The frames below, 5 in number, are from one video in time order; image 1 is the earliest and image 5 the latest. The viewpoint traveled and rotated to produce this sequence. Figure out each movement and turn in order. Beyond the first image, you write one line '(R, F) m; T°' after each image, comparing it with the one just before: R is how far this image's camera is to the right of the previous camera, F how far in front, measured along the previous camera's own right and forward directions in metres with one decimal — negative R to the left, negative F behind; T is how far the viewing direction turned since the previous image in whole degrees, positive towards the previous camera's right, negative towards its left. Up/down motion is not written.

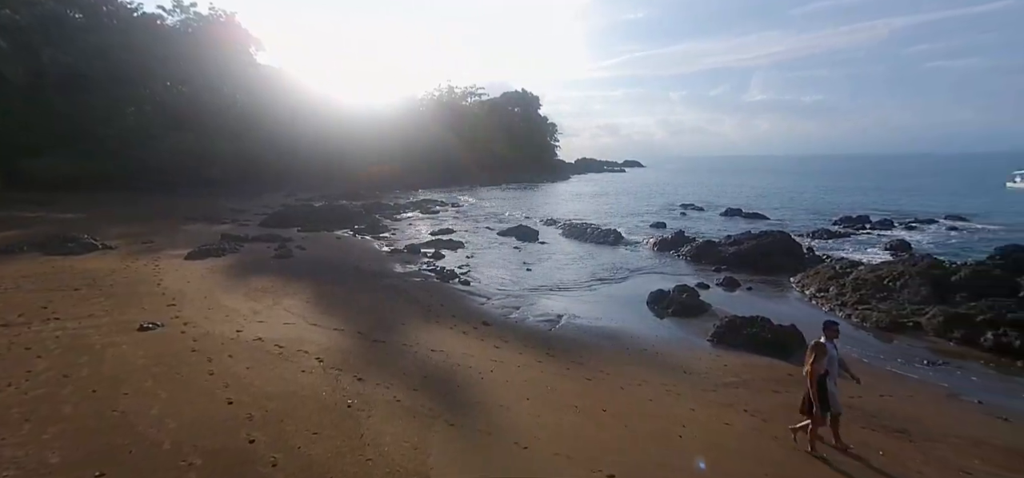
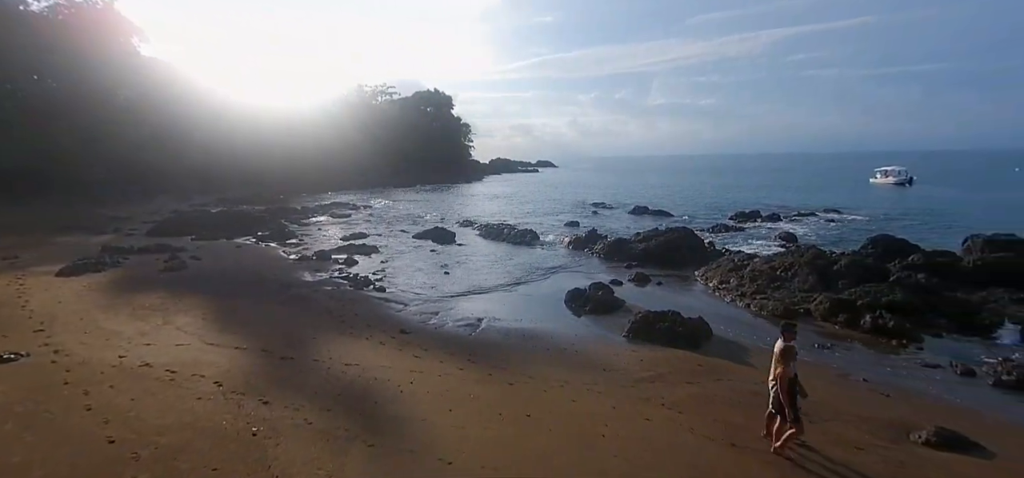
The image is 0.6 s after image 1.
(0.0, +0.3) m; +9°
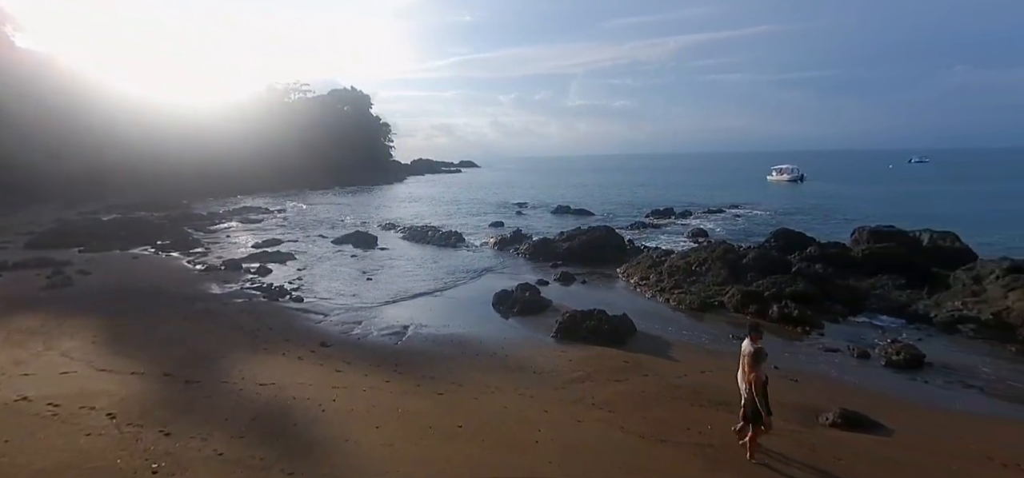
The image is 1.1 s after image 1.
(0.0, +0.2) m; +8°
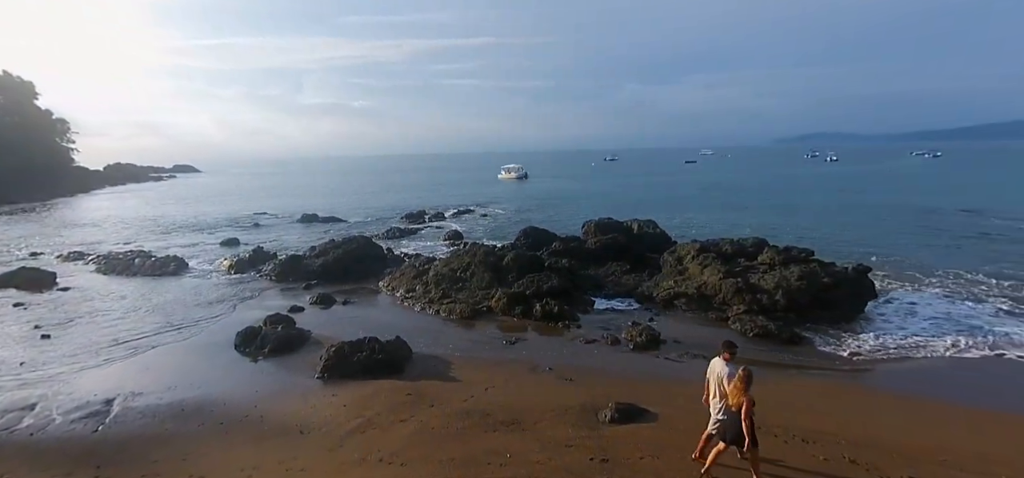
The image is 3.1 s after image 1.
(0.0, +1.0) m; +27°
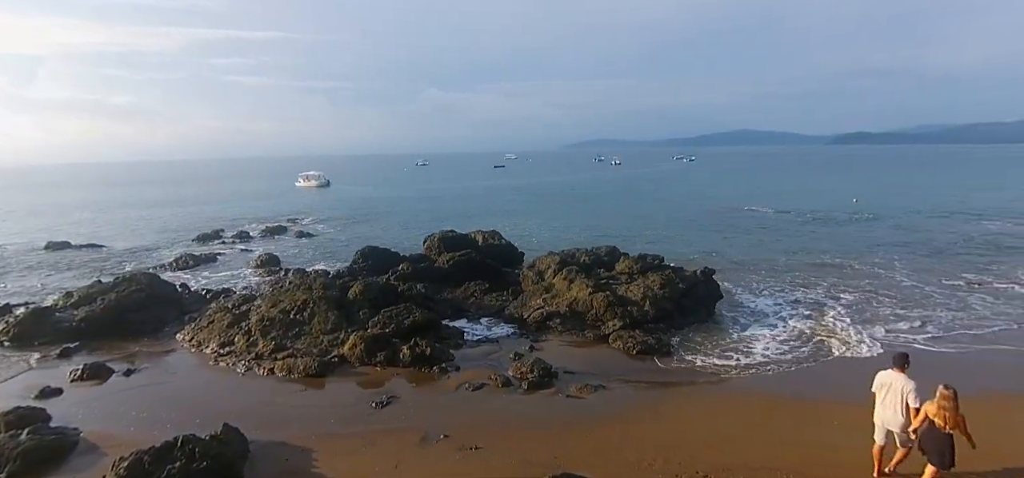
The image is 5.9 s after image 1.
(-0.9, +1.9) m; +20°
